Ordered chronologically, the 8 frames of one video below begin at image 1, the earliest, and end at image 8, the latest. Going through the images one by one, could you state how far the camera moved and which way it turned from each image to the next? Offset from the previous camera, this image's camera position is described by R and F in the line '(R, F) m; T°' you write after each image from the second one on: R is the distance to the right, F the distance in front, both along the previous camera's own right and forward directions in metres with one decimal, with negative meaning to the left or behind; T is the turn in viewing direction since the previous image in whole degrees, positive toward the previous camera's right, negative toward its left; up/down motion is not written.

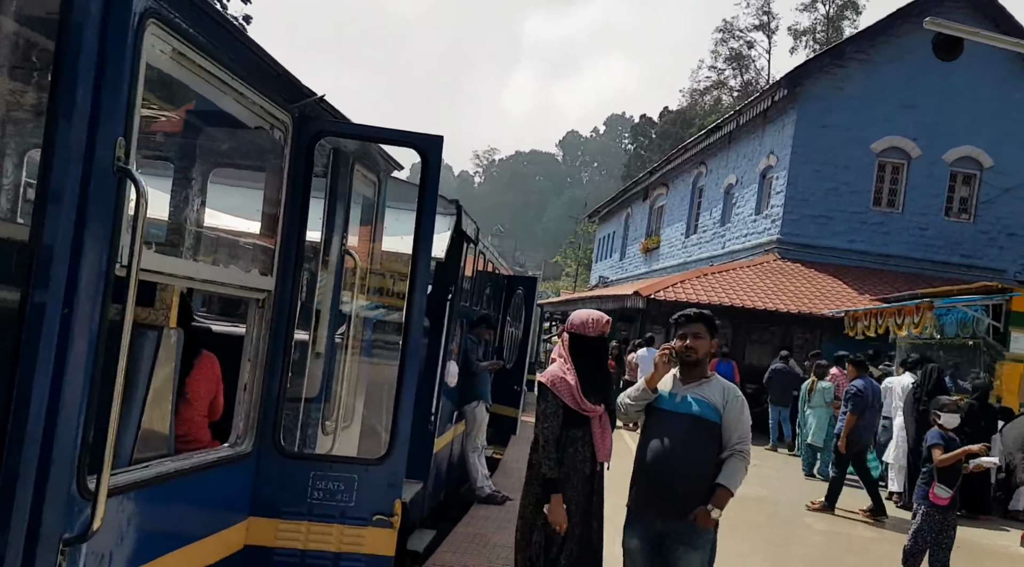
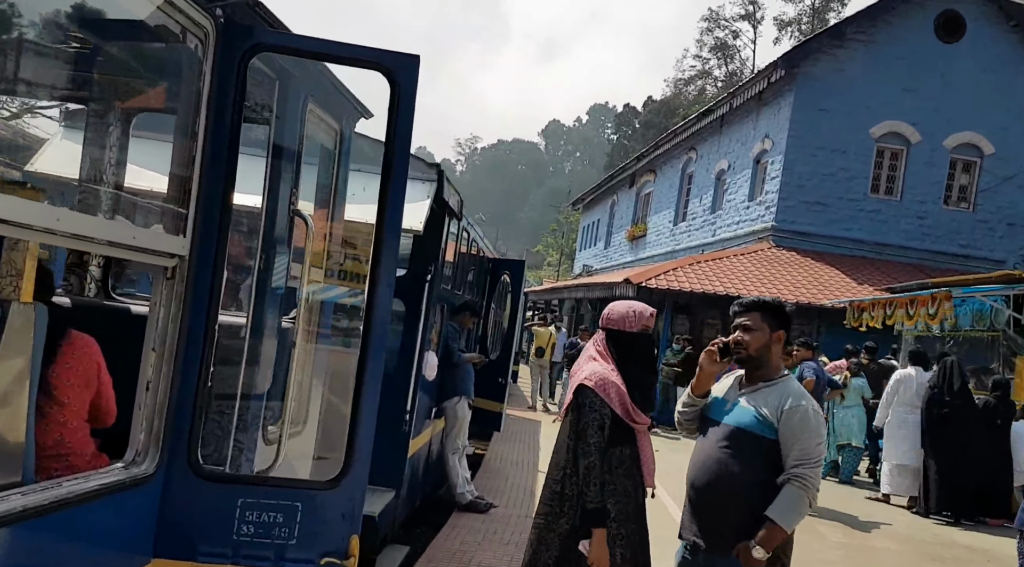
(0.0, +0.9) m; +1°
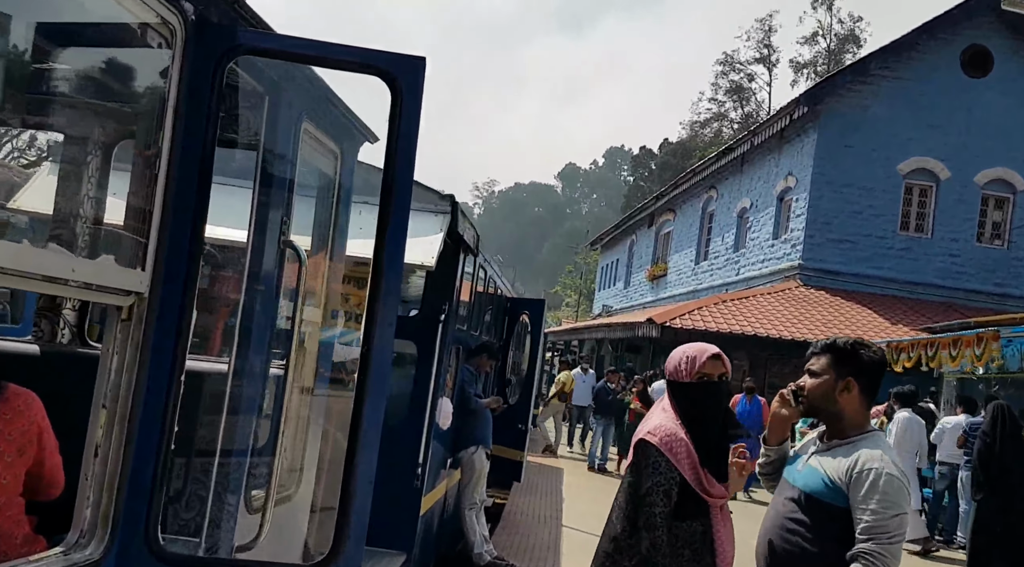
(0.0, +0.5) m; -1°
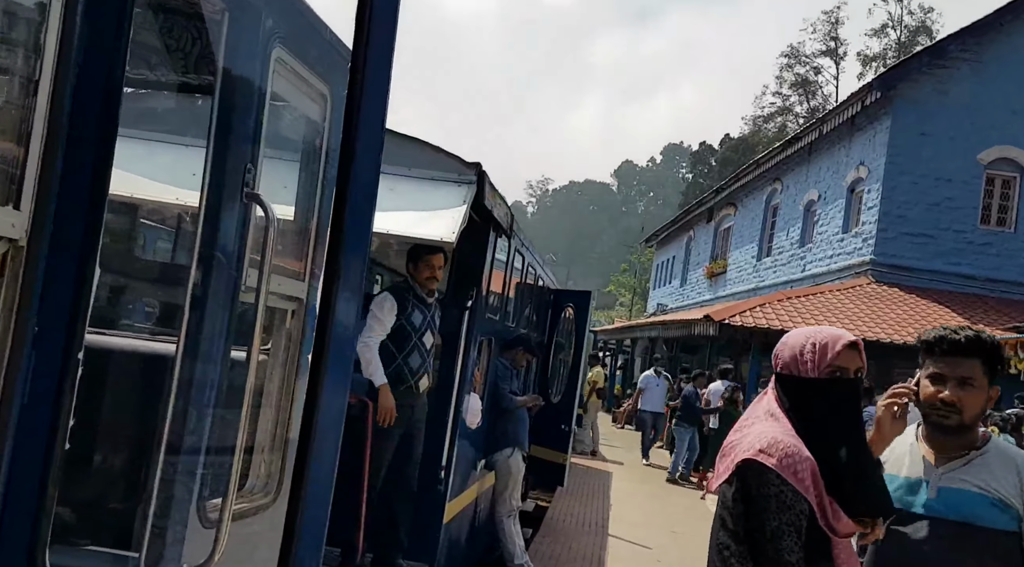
(+0.1, +0.6) m; -3°
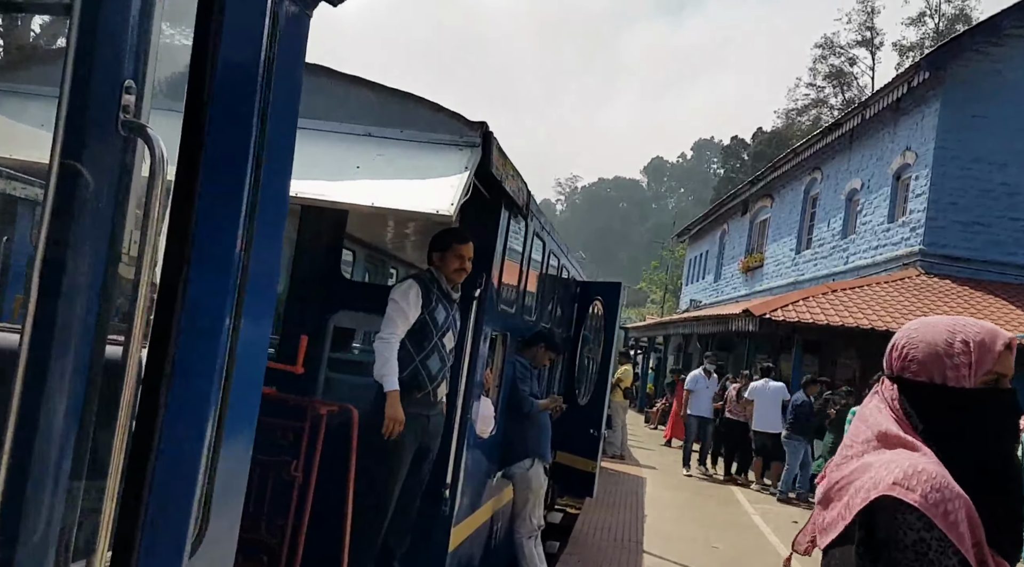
(+0.1, +0.8) m; -2°
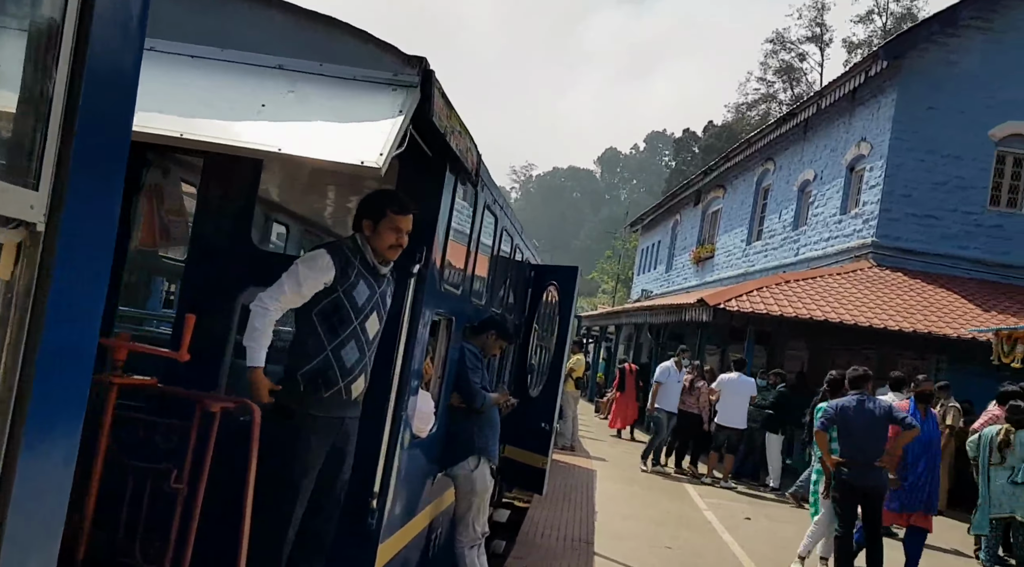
(0.0, +0.4) m; +3°
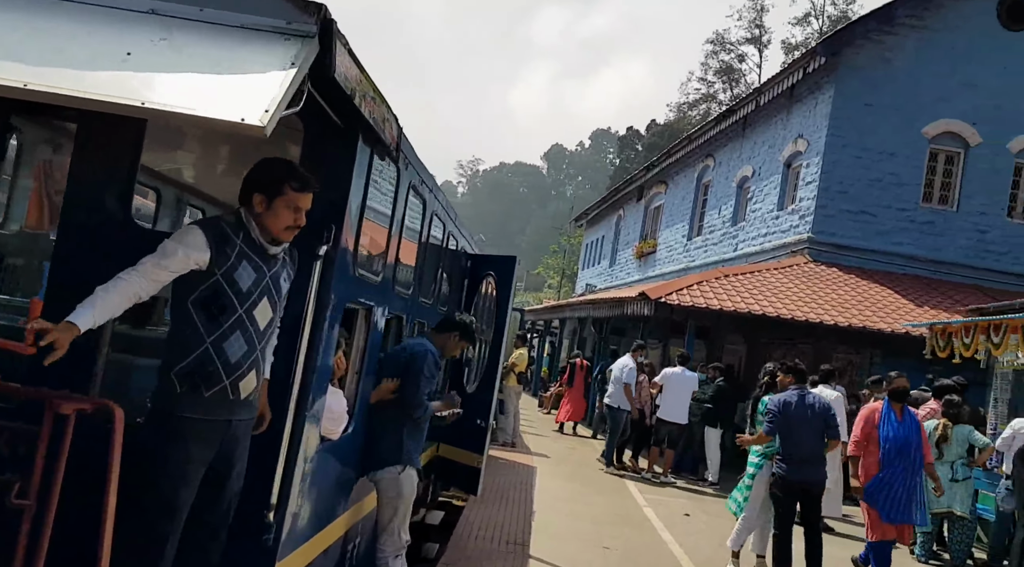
(+0.1, +0.2) m; +3°
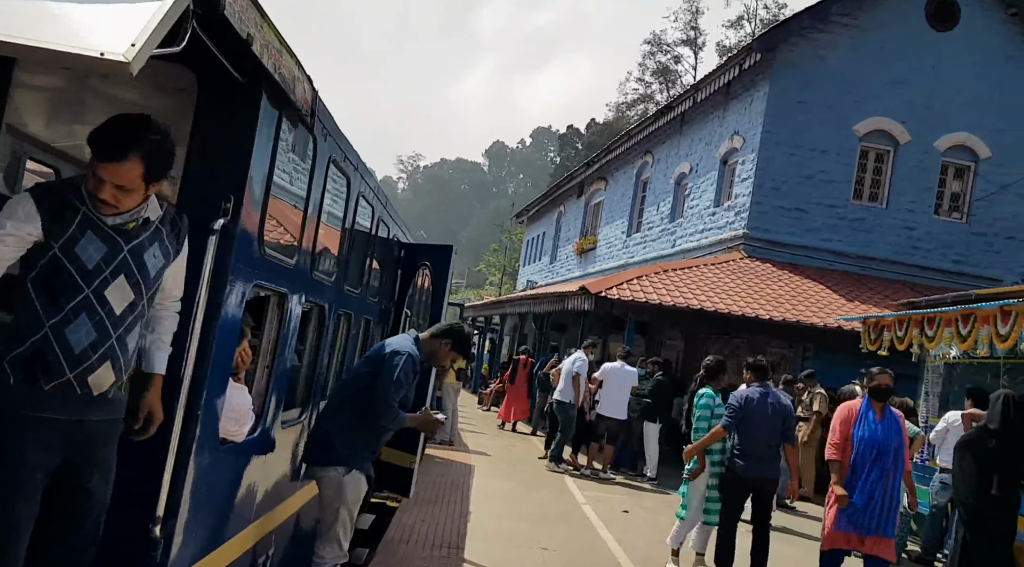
(0.0, +0.2) m; +3°
